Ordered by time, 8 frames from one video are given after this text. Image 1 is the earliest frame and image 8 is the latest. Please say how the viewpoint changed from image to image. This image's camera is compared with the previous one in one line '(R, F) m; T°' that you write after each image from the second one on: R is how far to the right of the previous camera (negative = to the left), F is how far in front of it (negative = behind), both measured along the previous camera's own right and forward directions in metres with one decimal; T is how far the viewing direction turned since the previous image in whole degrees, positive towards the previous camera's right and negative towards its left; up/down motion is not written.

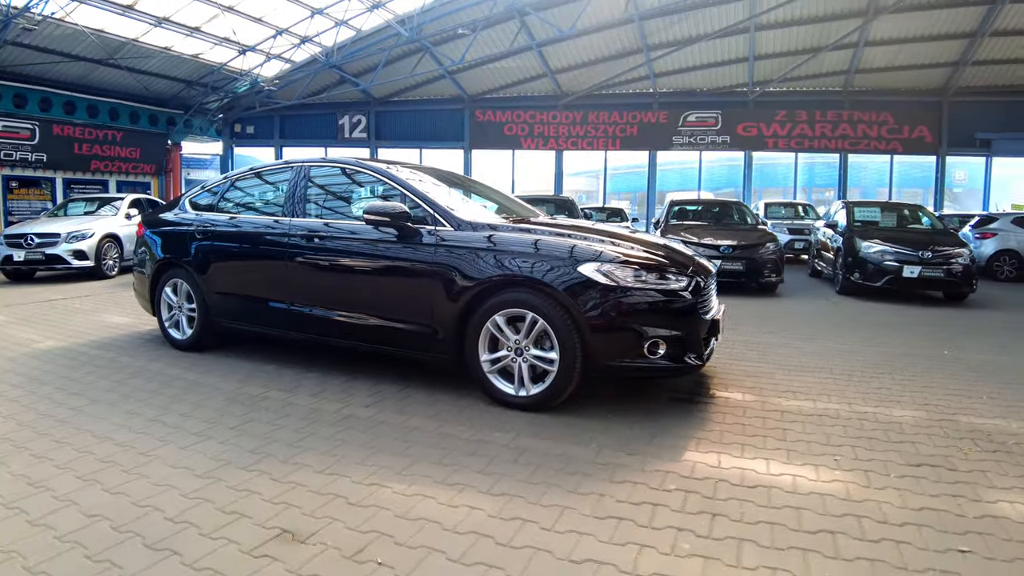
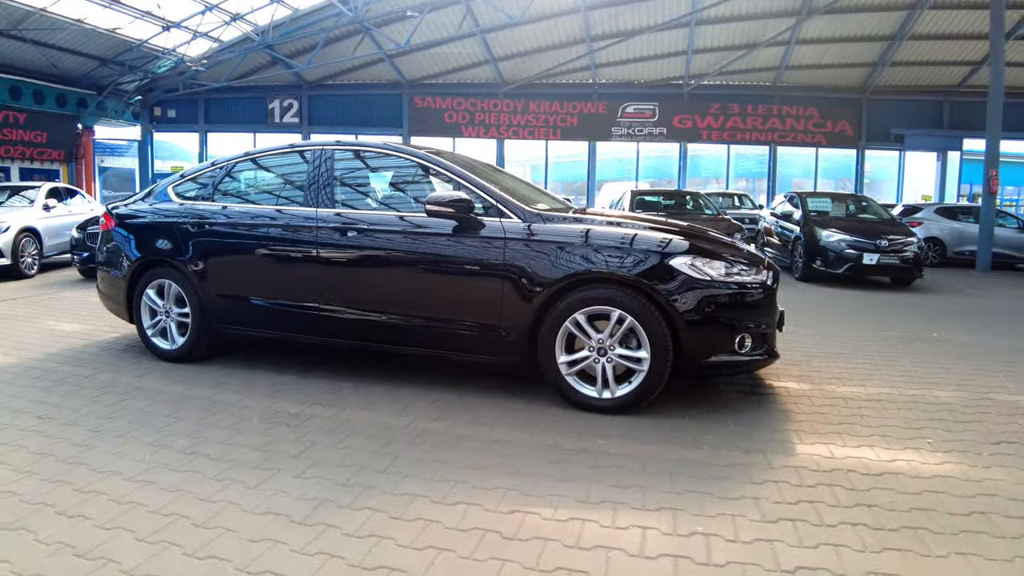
(-1.1, +0.2) m; +8°
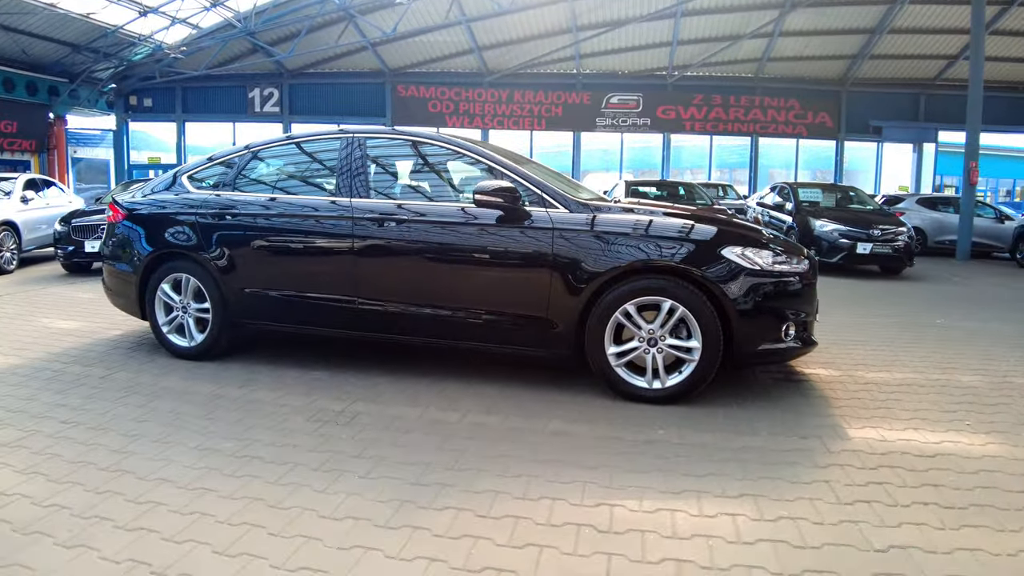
(-0.5, 0.0) m; +3°
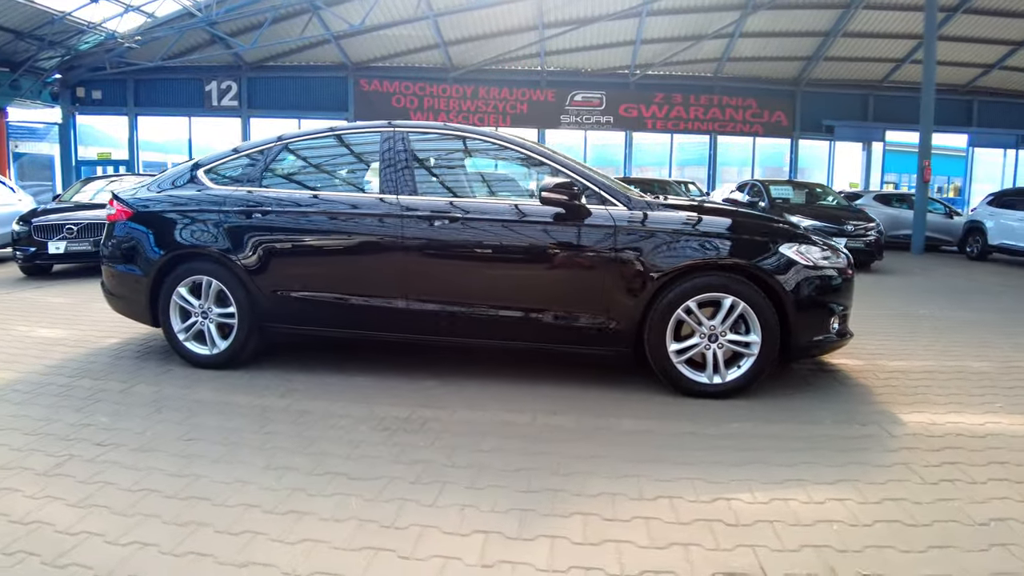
(-0.7, 0.0) m; +5°
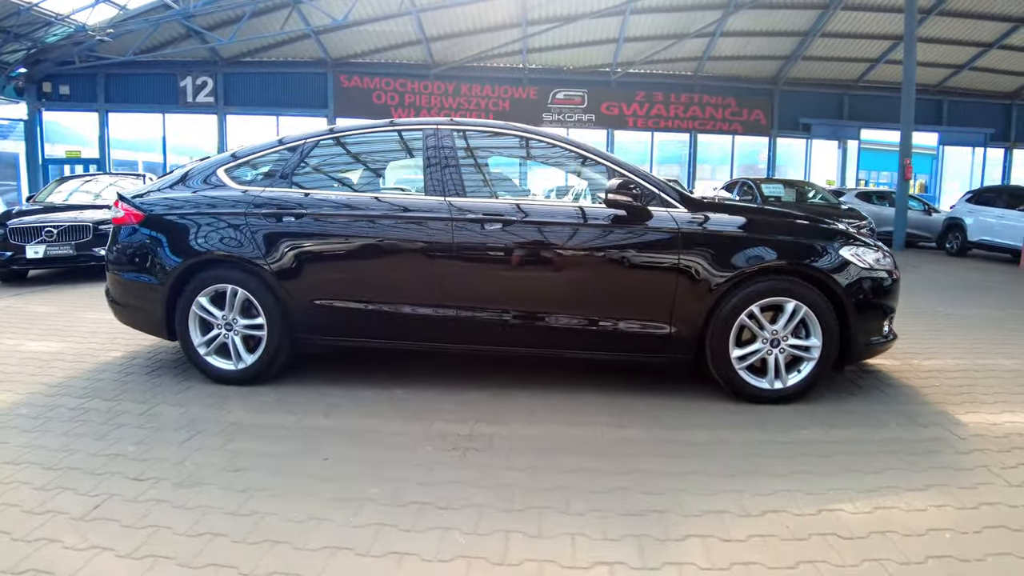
(-0.6, +0.1) m; +3°
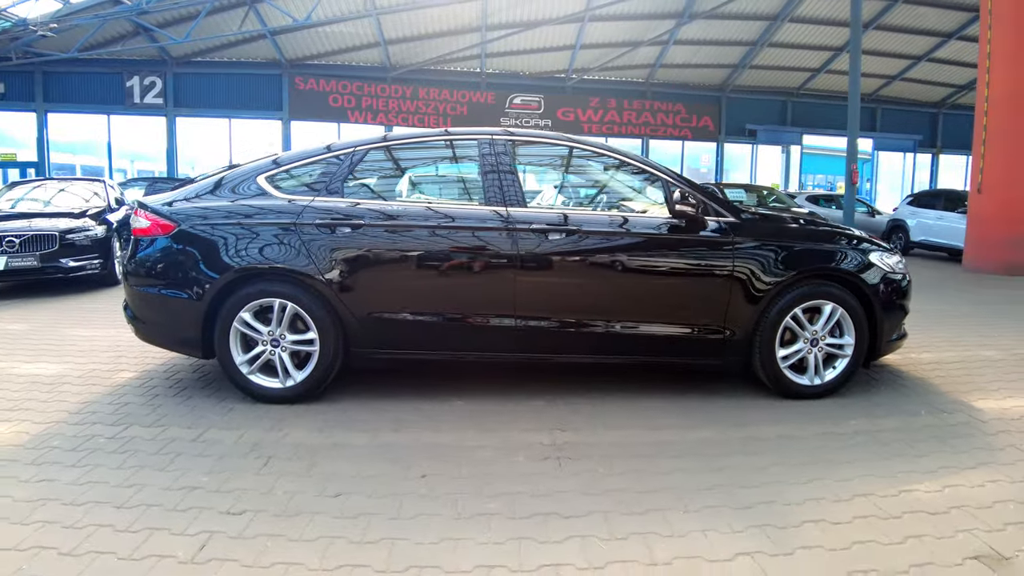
(-0.8, -0.1) m; +6°
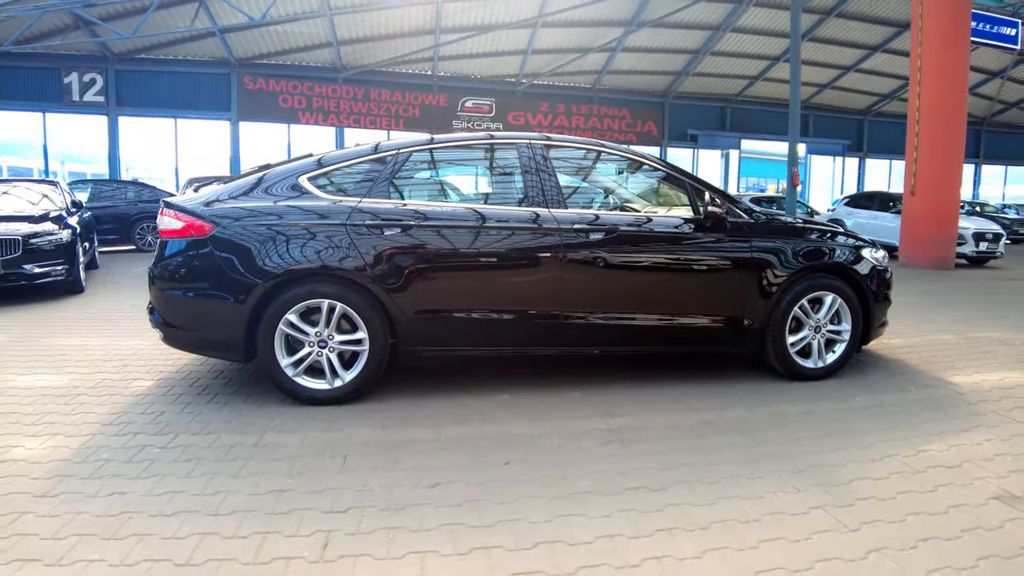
(-0.7, -0.2) m; +6°
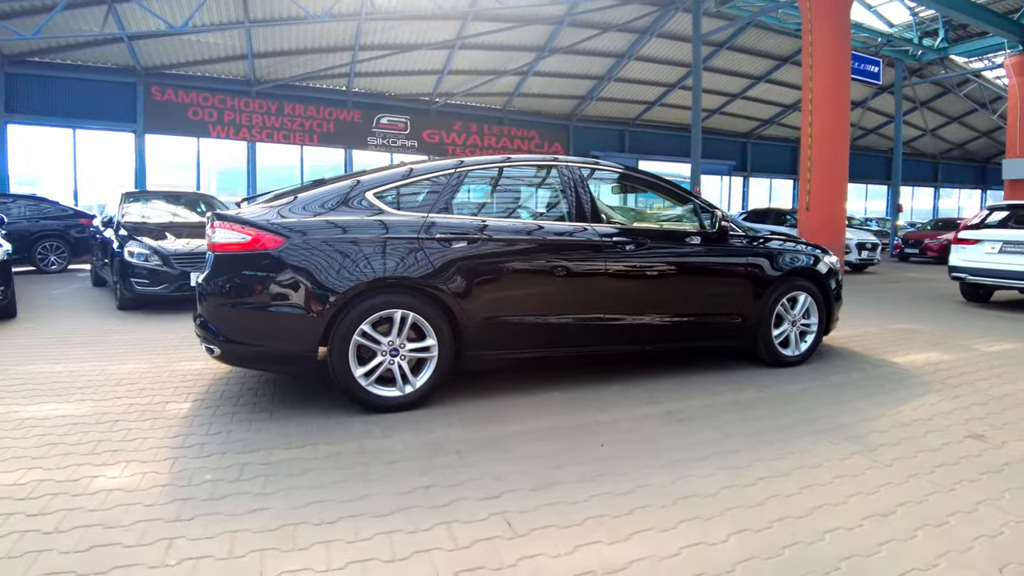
(-1.2, -0.3) m; +11°
